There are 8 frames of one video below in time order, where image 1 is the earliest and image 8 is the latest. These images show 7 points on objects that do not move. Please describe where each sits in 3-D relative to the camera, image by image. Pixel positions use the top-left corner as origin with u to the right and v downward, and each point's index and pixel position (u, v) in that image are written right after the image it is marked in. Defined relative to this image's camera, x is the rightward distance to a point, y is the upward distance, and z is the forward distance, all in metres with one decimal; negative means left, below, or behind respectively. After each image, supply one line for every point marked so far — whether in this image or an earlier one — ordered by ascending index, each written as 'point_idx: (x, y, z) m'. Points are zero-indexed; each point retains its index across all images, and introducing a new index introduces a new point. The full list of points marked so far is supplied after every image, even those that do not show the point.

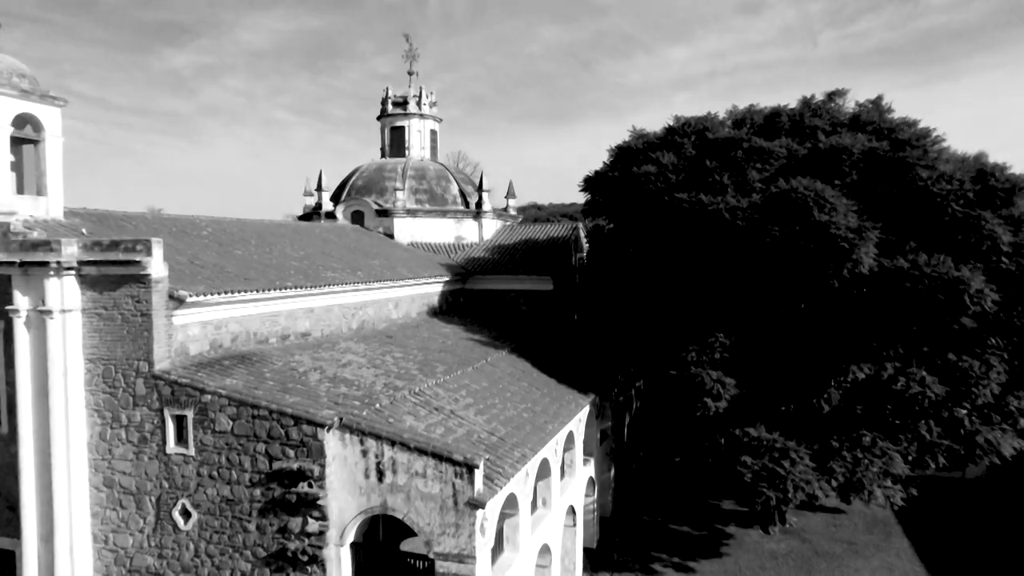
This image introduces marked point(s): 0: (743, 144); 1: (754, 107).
0: (+4.9, +3.0, +15.3) m
1: (+5.9, +4.4, +17.7) m
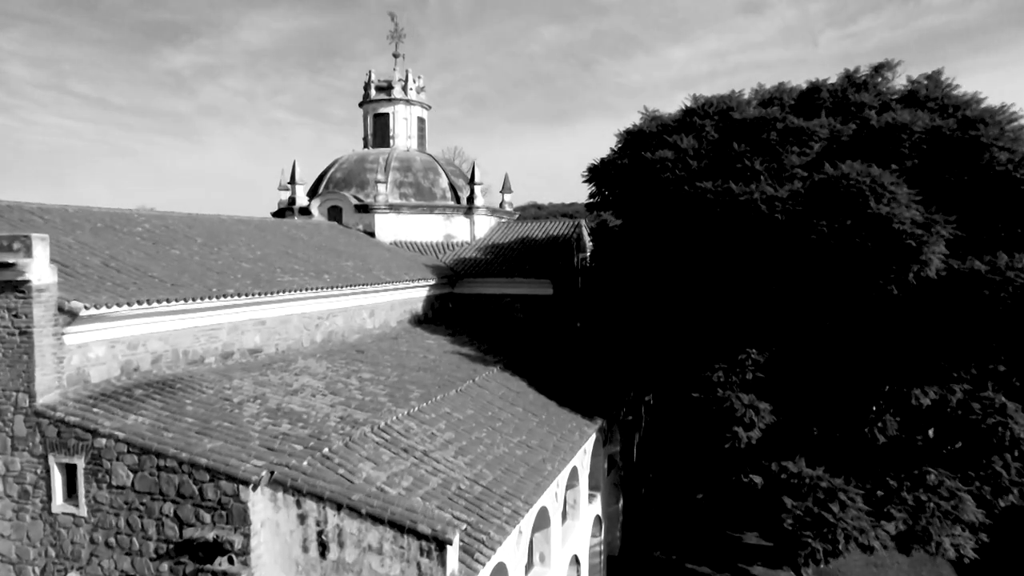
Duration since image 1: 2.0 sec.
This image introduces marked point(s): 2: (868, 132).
0: (+4.7, +2.9, +12.9) m
1: (+5.7, +4.3, +15.3) m
2: (+6.1, +2.7, +12.4) m
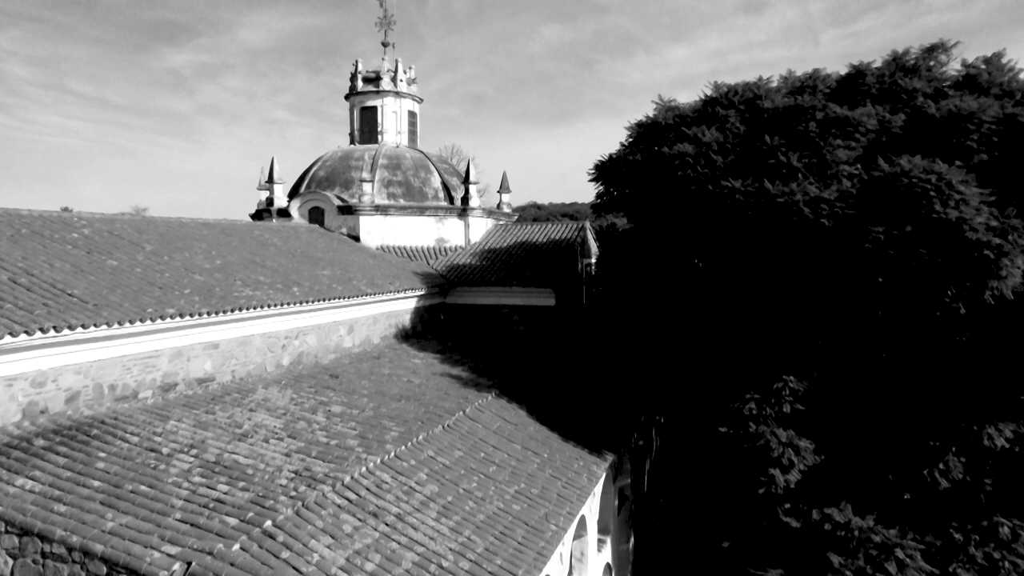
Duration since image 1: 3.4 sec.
0: (+4.7, +2.7, +11.1) m
1: (+5.7, +4.0, +13.6) m
2: (+6.1, +2.4, +10.6) m
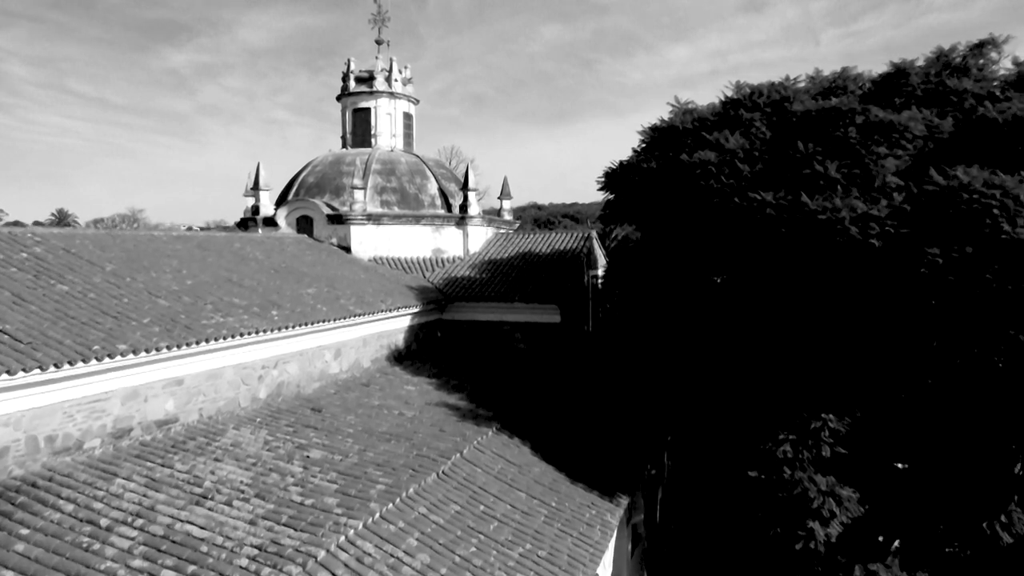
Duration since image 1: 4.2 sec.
0: (+4.7, +2.3, +9.9) m
1: (+5.7, +3.7, +12.4) m
2: (+6.1, +2.1, +9.4) m
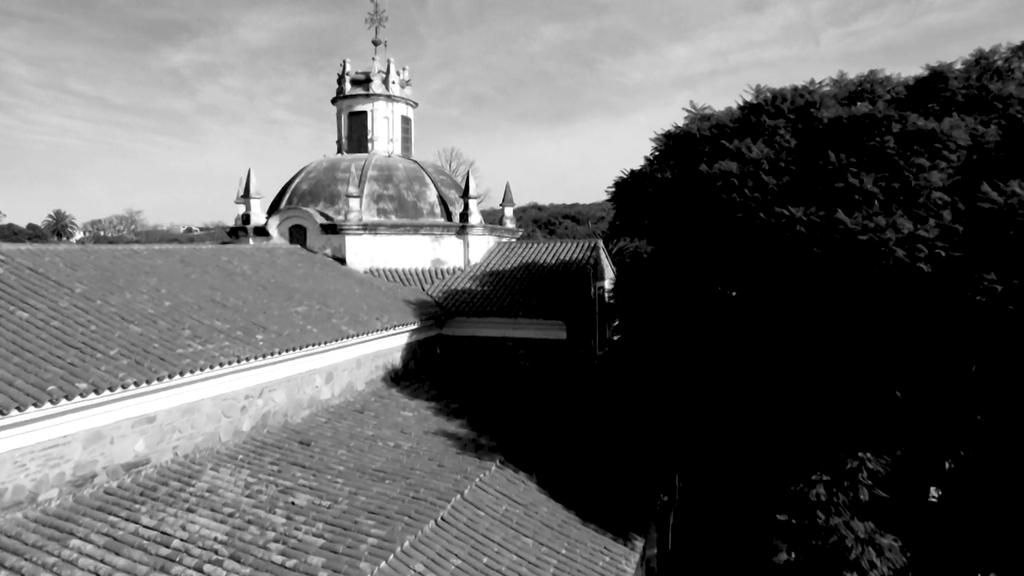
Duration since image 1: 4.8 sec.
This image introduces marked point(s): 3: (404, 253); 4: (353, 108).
0: (+4.8, +2.0, +9.1) m
1: (+5.8, +3.4, +11.5) m
2: (+6.2, +1.8, +8.5) m
3: (-2.6, +0.8, +17.1) m
4: (-4.2, +4.8, +19.2) m
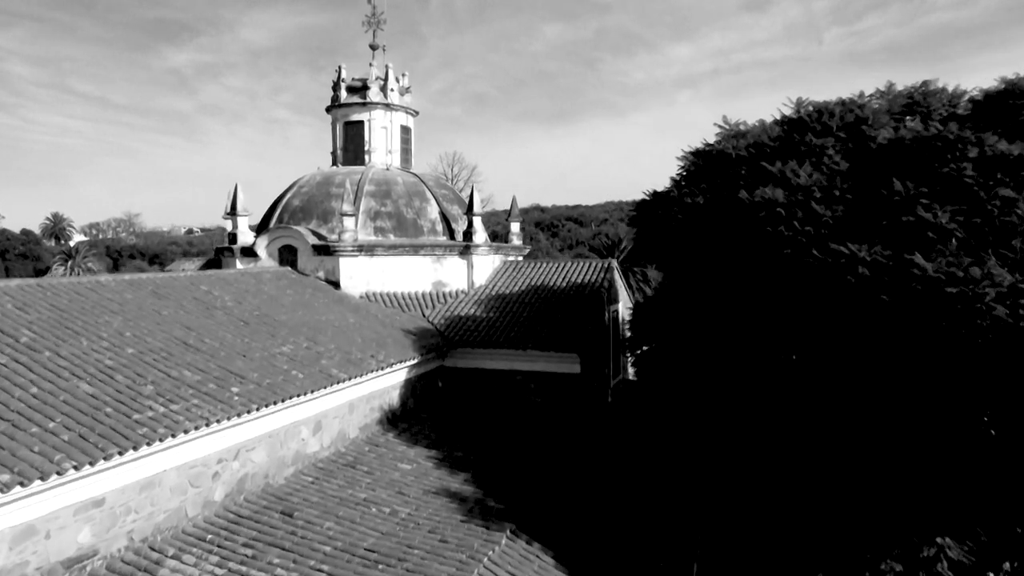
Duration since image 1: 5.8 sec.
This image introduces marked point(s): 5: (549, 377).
0: (+4.9, +1.5, +7.8) m
1: (+6.0, +2.8, +10.2) m
2: (+6.3, +1.2, +7.2) m
3: (-2.4, +0.3, +15.8) m
4: (-4.1, +4.2, +17.9) m
5: (+0.7, -1.7, +13.6) m
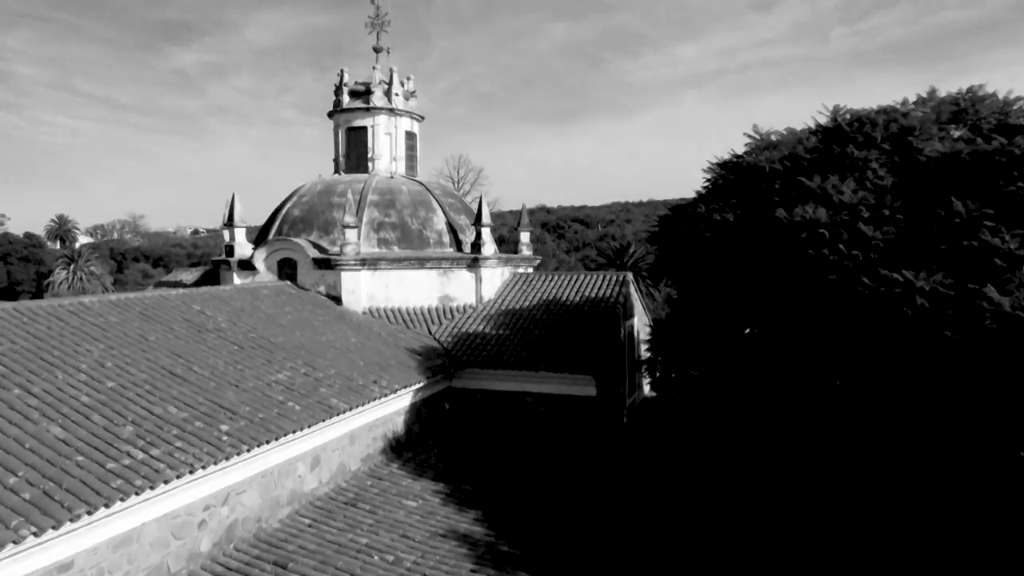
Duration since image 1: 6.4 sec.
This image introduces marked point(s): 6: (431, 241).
0: (+5.1, +1.2, +7.0) m
1: (+6.1, +2.5, +9.4) m
2: (+6.5, +0.9, +6.4) m
3: (-2.2, 0.0, +15.0) m
4: (-3.8, +3.9, +17.2) m
5: (+0.9, -2.0, +12.9) m
6: (-1.7, +1.0, +15.5) m
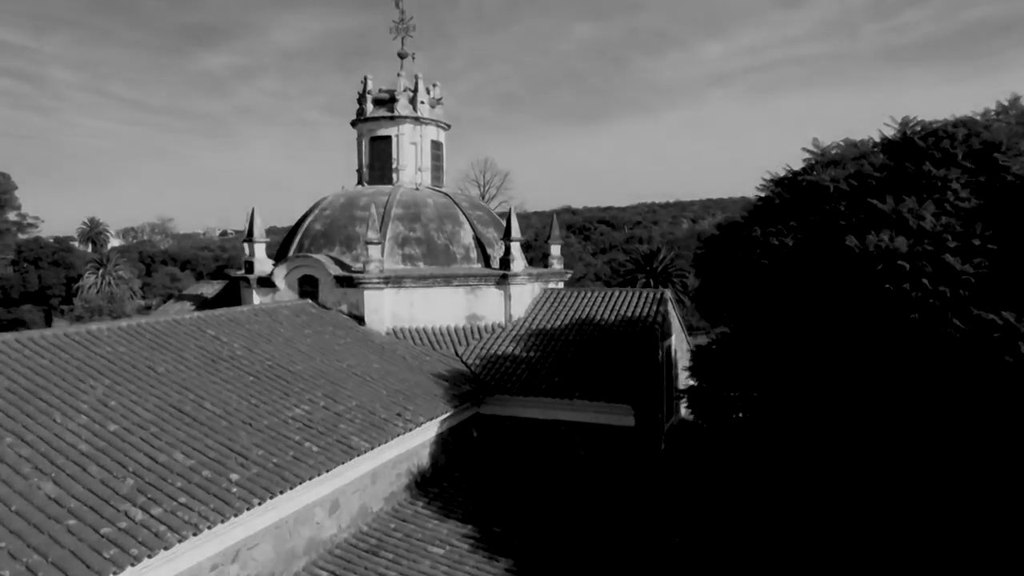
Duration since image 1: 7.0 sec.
0: (+5.5, +0.8, +6.0) m
1: (+6.6, +2.2, +8.4) m
2: (+6.8, +0.5, +5.4) m
3: (-1.6, -0.4, +14.3) m
4: (-3.1, +3.6, +16.5) m
5: (+1.5, -2.4, +12.0) m
6: (-1.1, +0.7, +14.8) m
